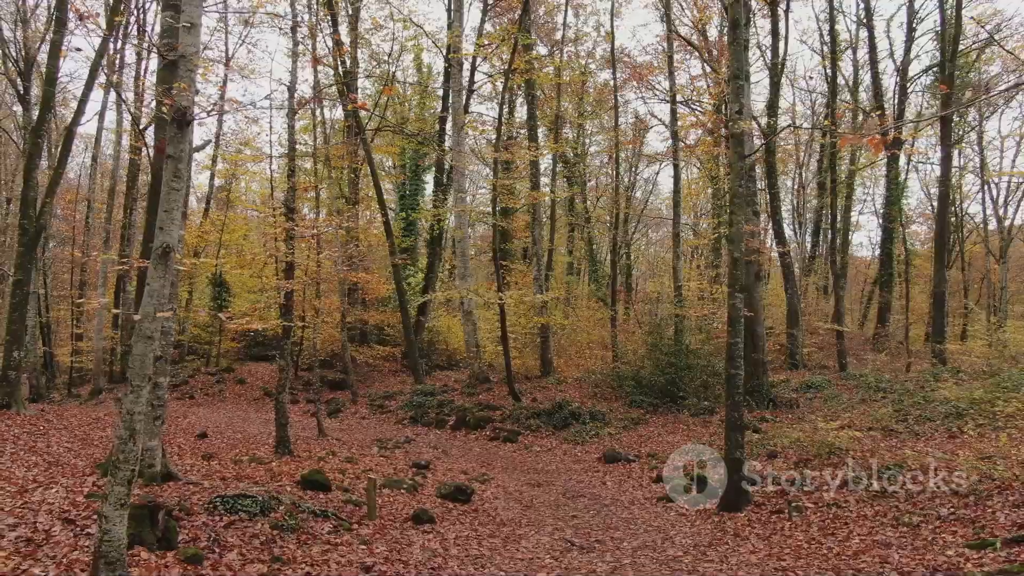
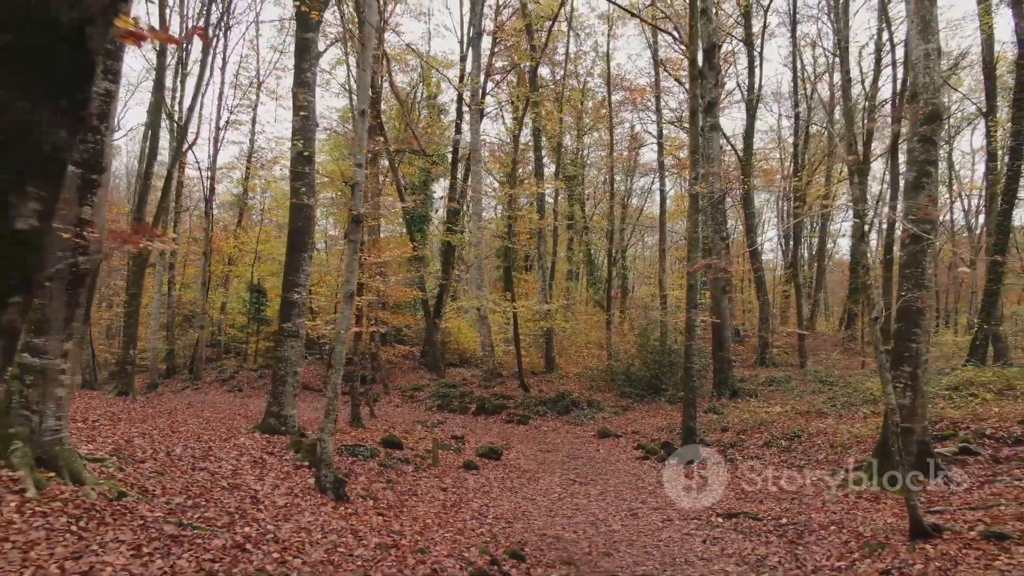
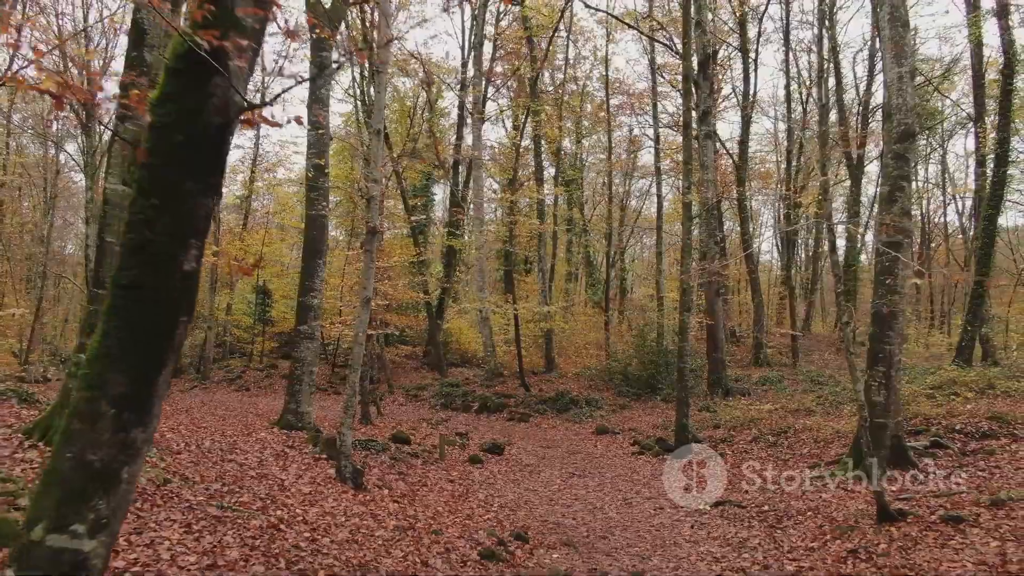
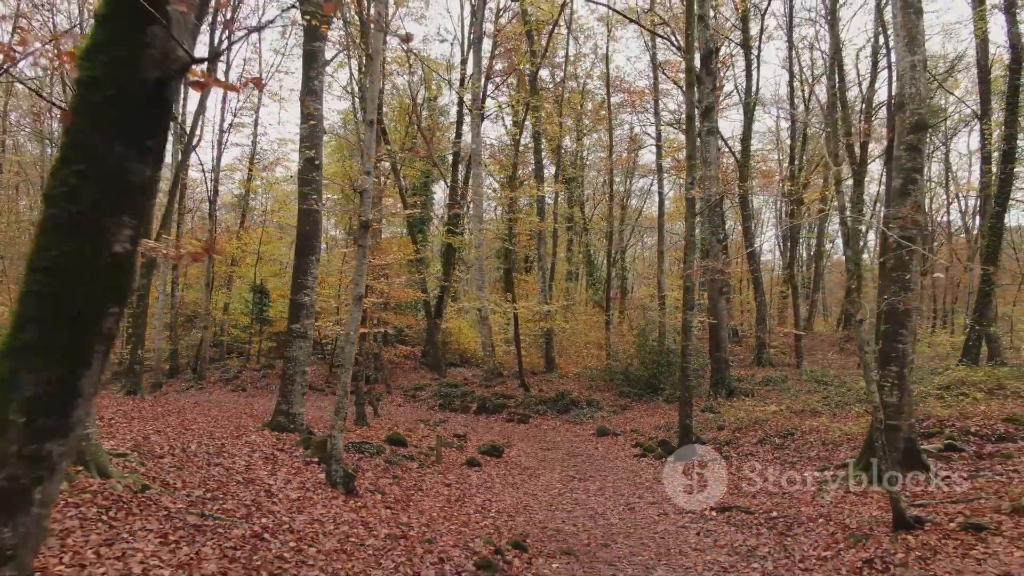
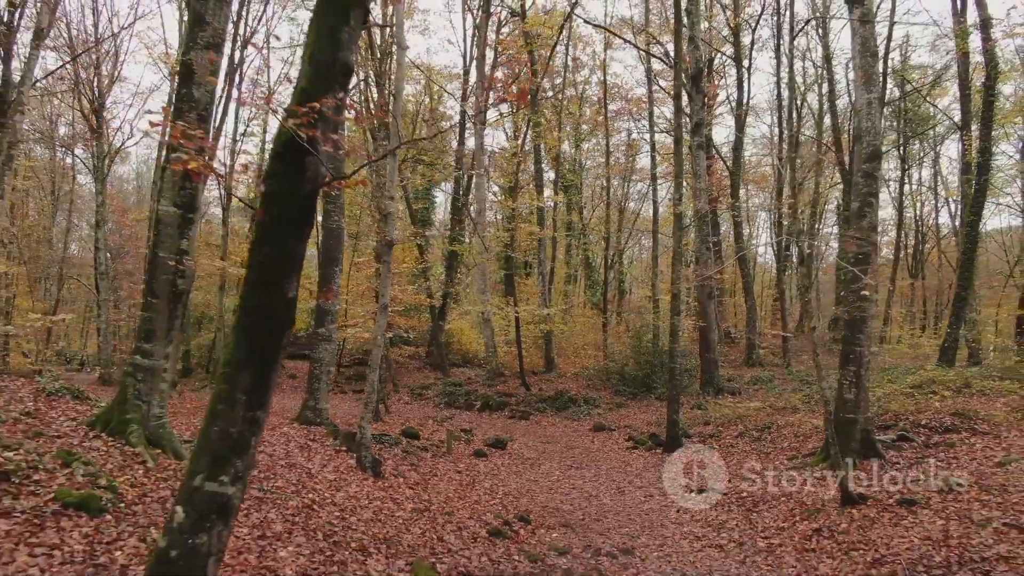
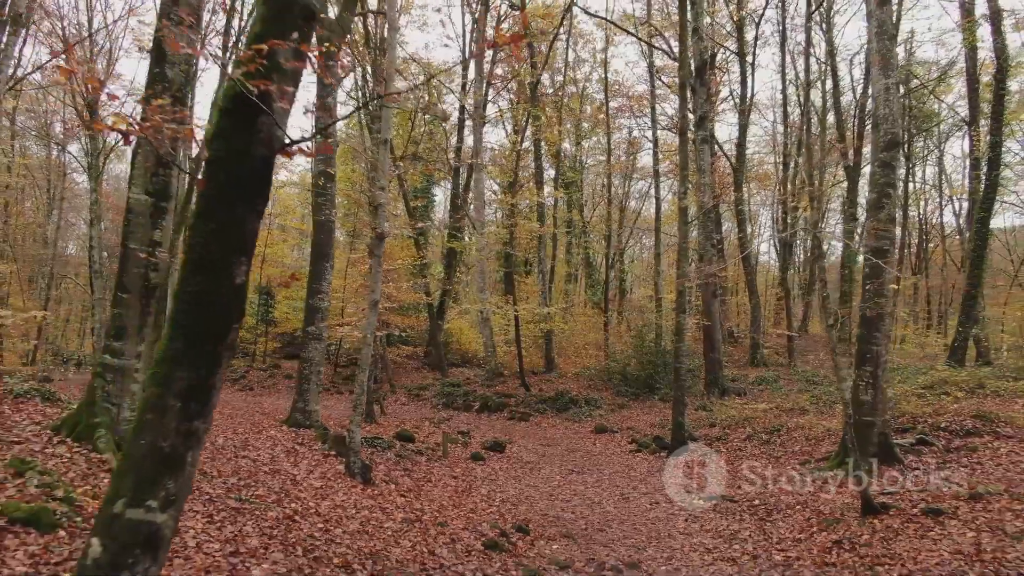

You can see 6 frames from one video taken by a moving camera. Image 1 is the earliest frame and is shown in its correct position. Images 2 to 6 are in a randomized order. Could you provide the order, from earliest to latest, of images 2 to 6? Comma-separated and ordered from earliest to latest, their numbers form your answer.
2, 4, 3, 6, 5
